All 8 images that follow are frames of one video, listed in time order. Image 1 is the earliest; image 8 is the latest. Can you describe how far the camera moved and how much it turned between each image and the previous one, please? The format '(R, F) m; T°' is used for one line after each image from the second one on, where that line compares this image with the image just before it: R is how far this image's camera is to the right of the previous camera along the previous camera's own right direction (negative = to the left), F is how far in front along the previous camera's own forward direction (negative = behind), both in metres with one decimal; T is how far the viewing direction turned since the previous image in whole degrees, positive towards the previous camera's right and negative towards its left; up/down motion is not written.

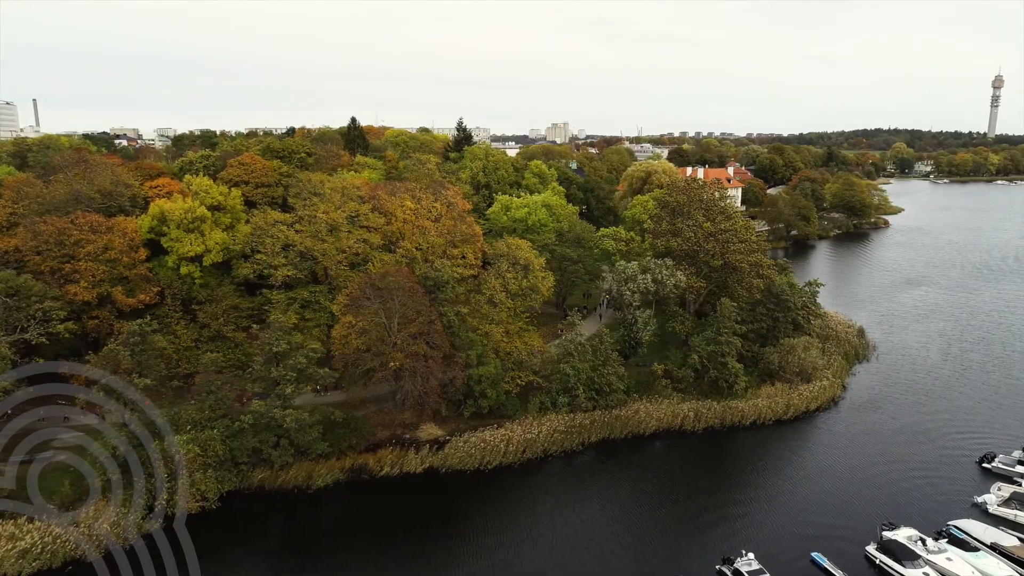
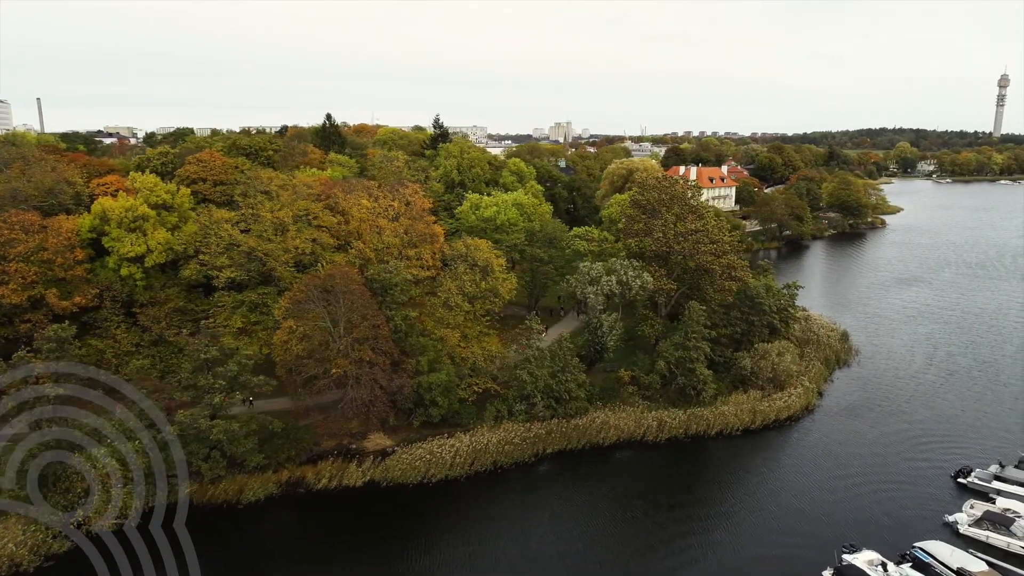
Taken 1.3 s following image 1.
(+2.2, +1.4) m; 0°
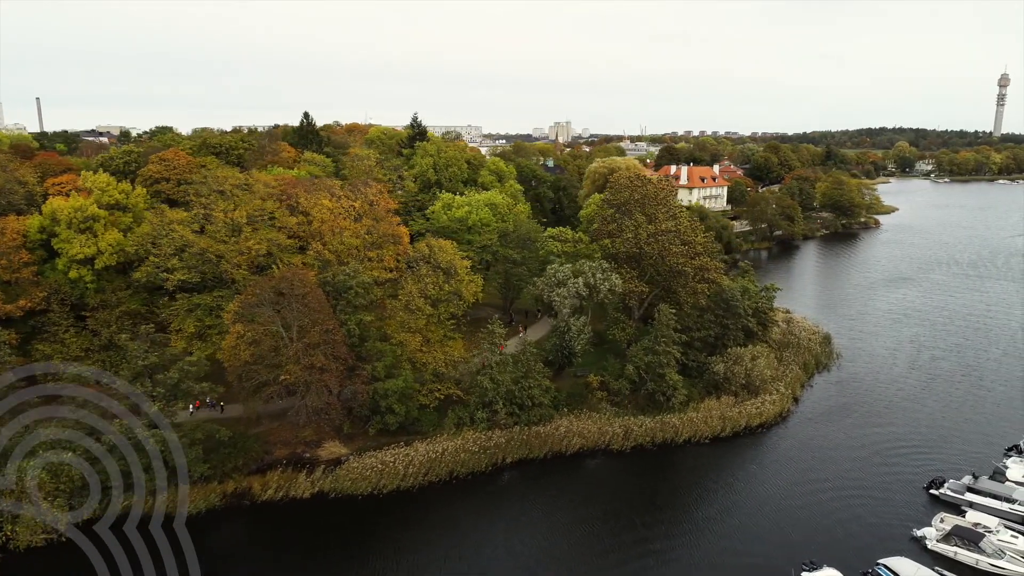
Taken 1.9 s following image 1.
(+1.7, +0.9) m; 0°
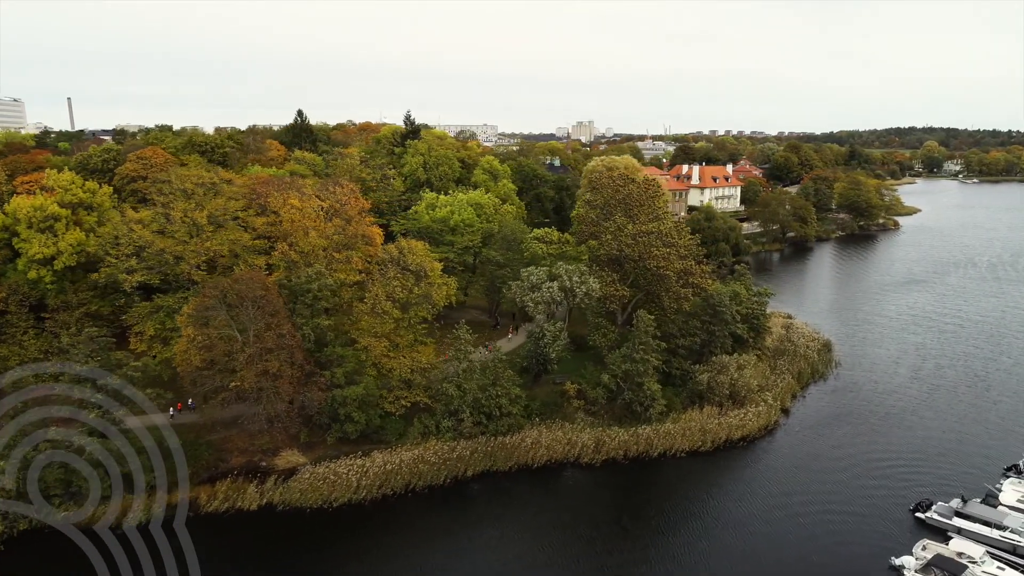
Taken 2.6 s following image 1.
(+2.2, +1.2) m; -2°
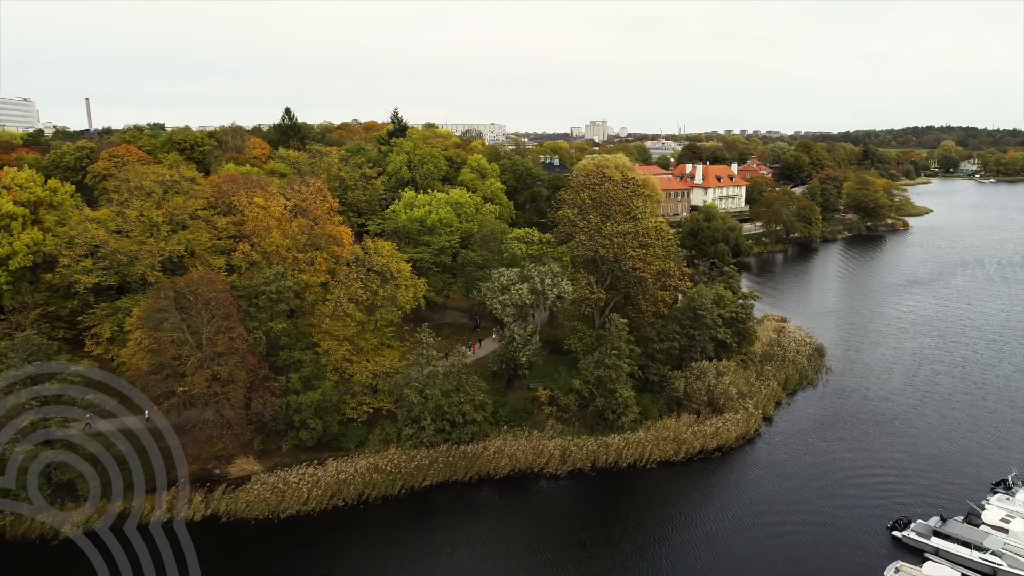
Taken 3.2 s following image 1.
(+1.9, +1.0) m; -1°
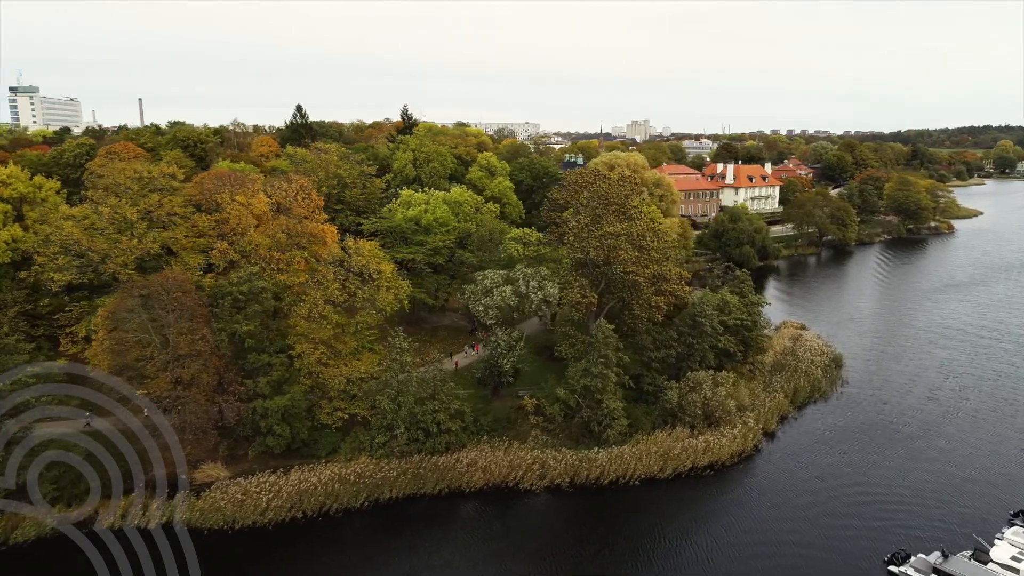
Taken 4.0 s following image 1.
(+2.2, +1.4) m; -3°
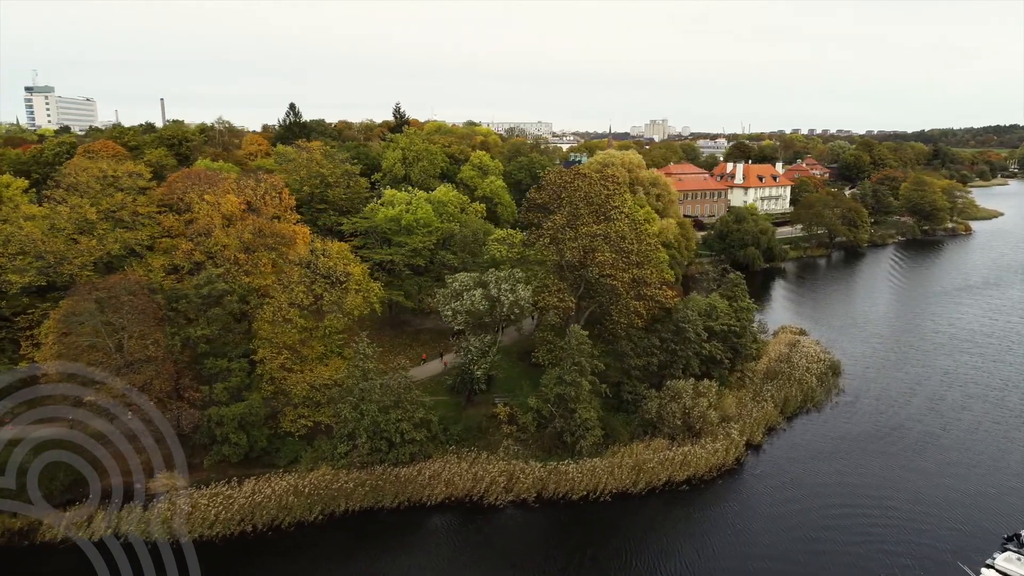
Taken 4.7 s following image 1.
(+1.8, +1.0) m; -1°
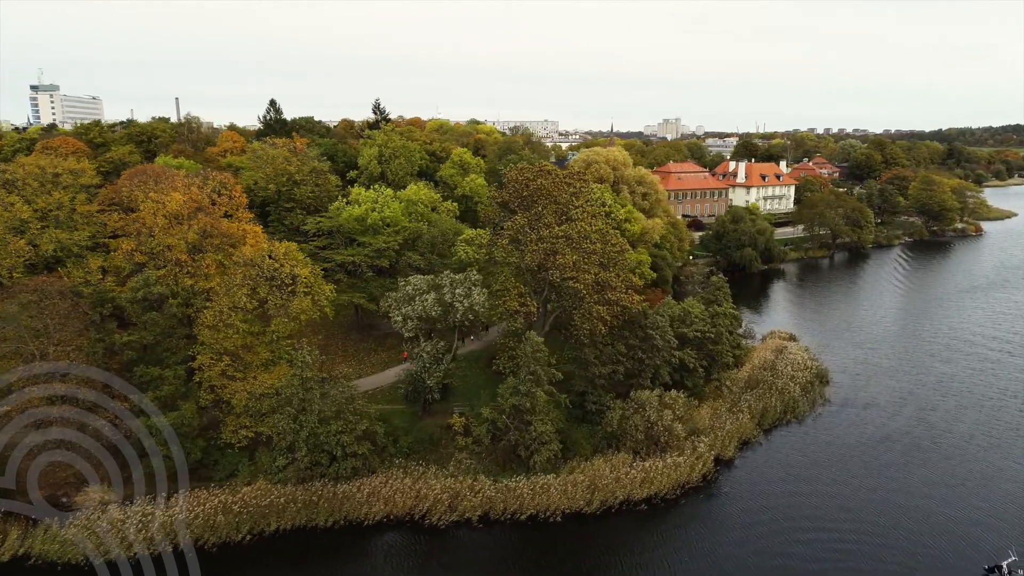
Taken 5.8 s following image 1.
(+2.2, +1.4) m; -1°
